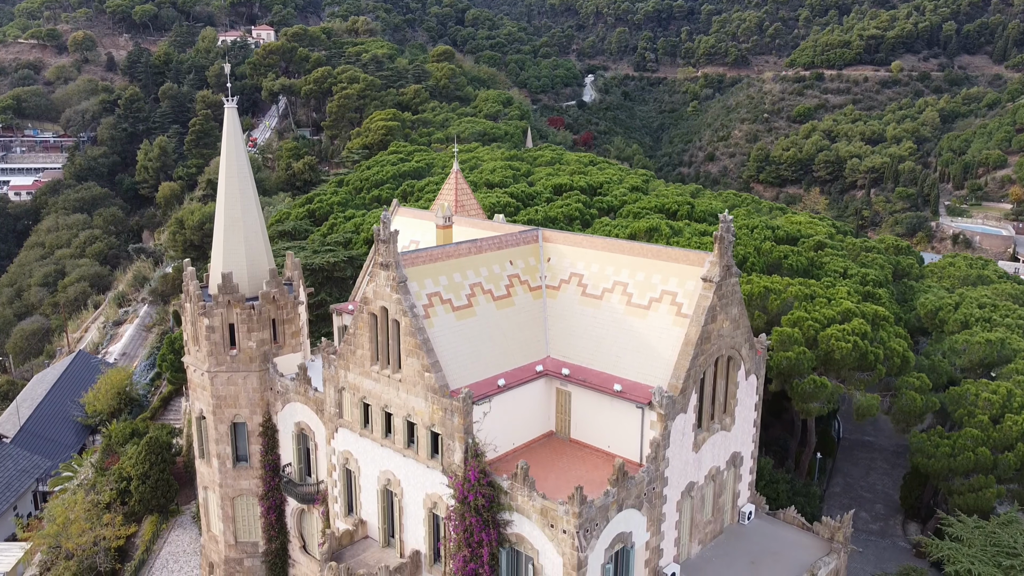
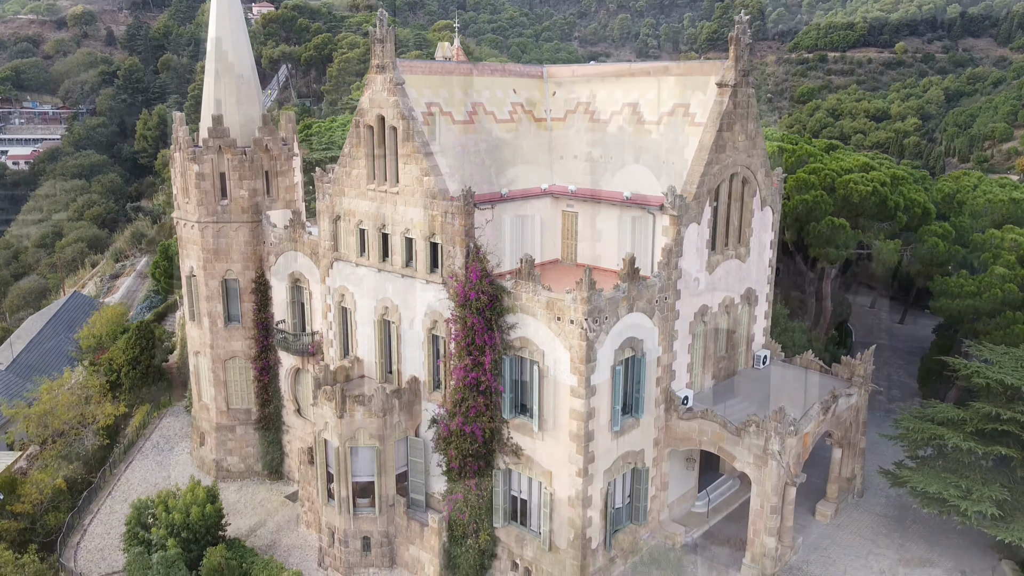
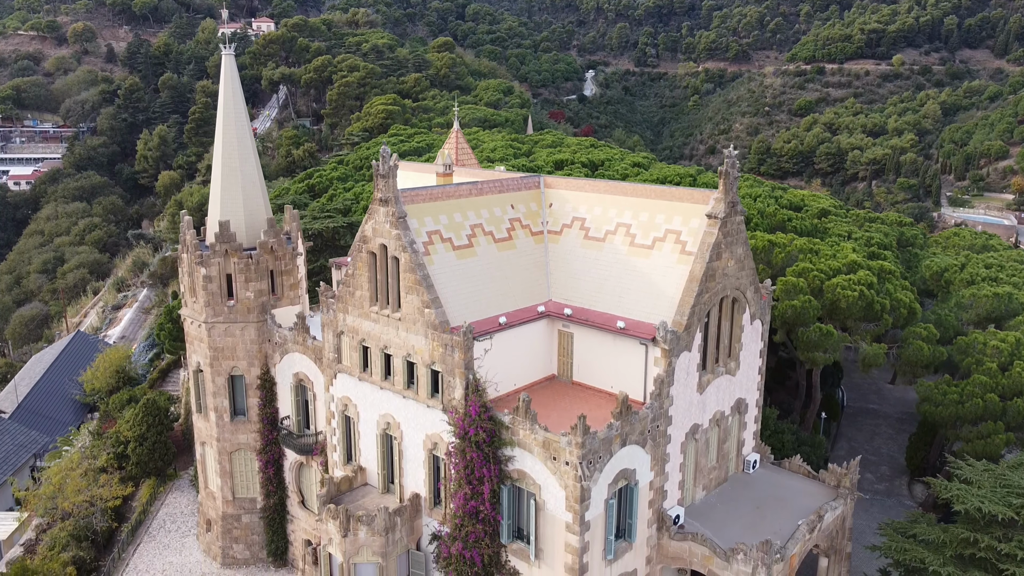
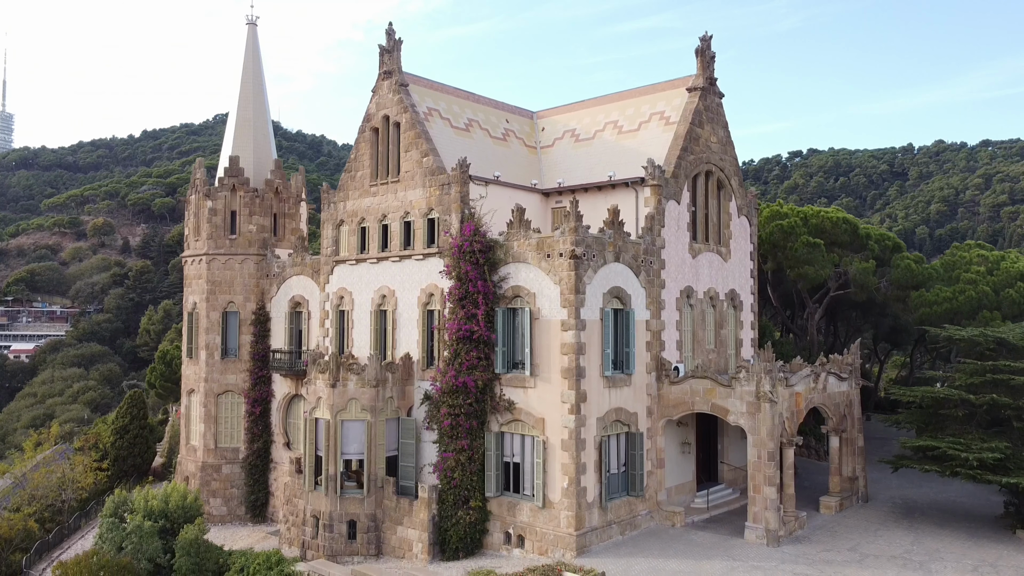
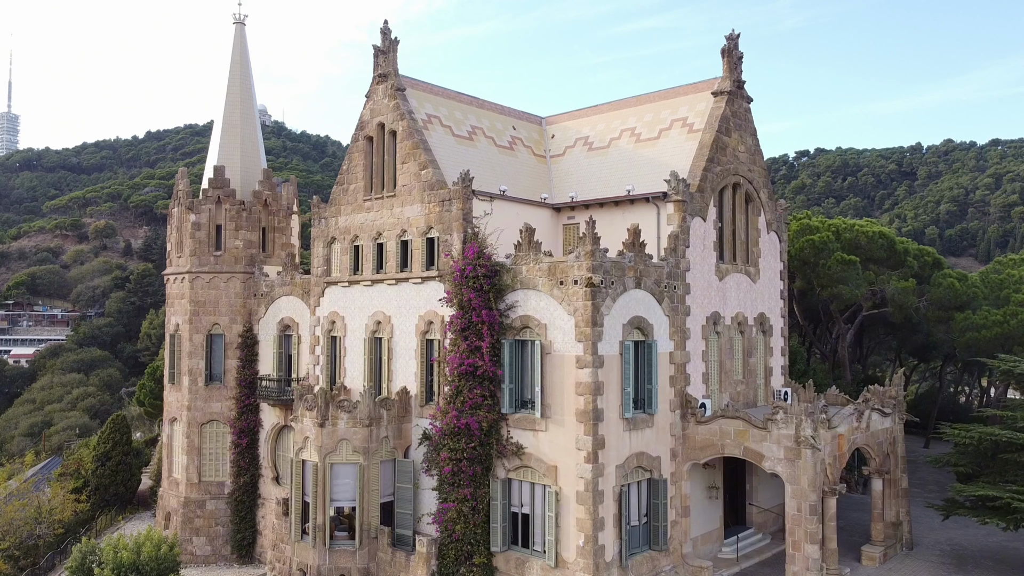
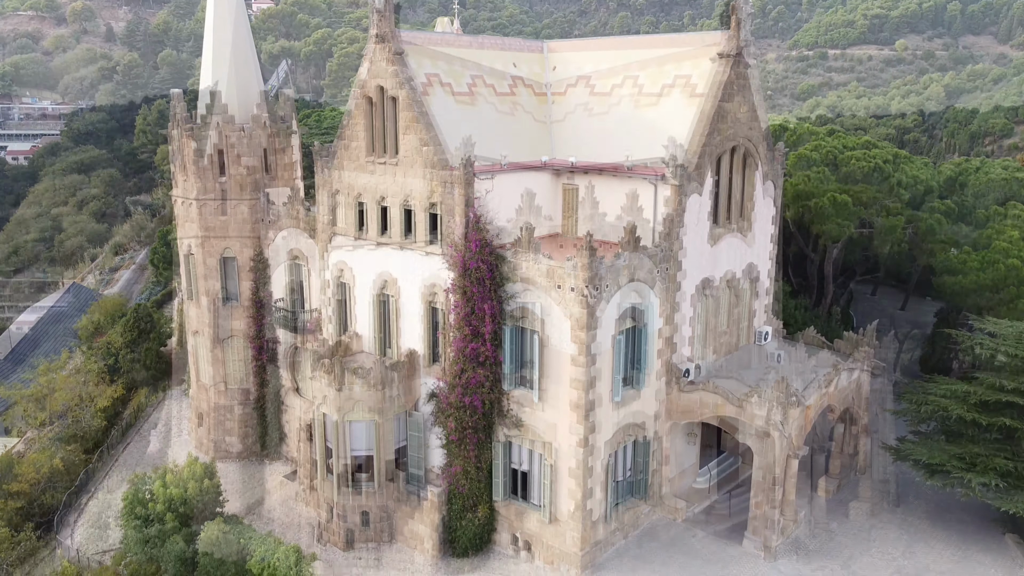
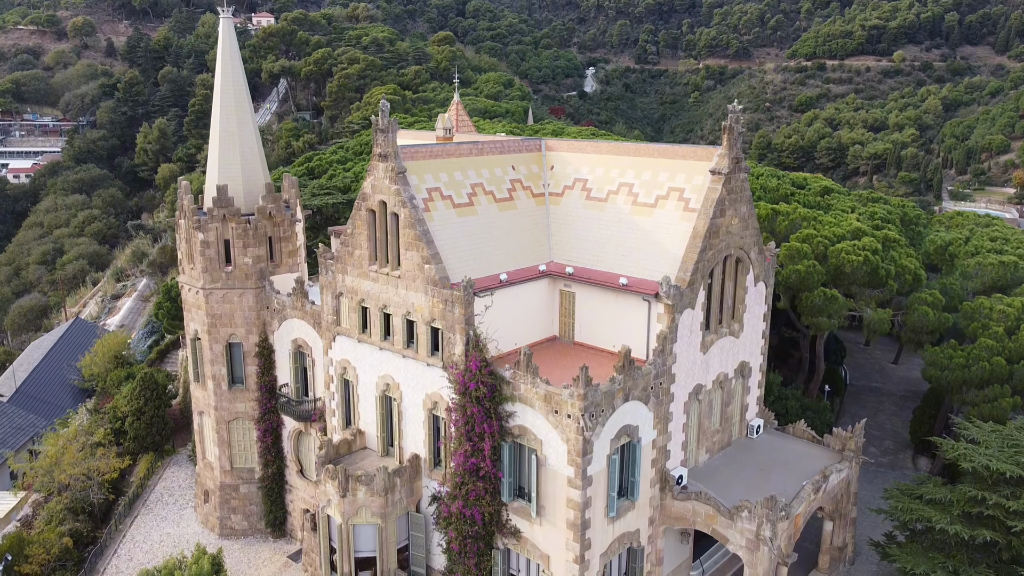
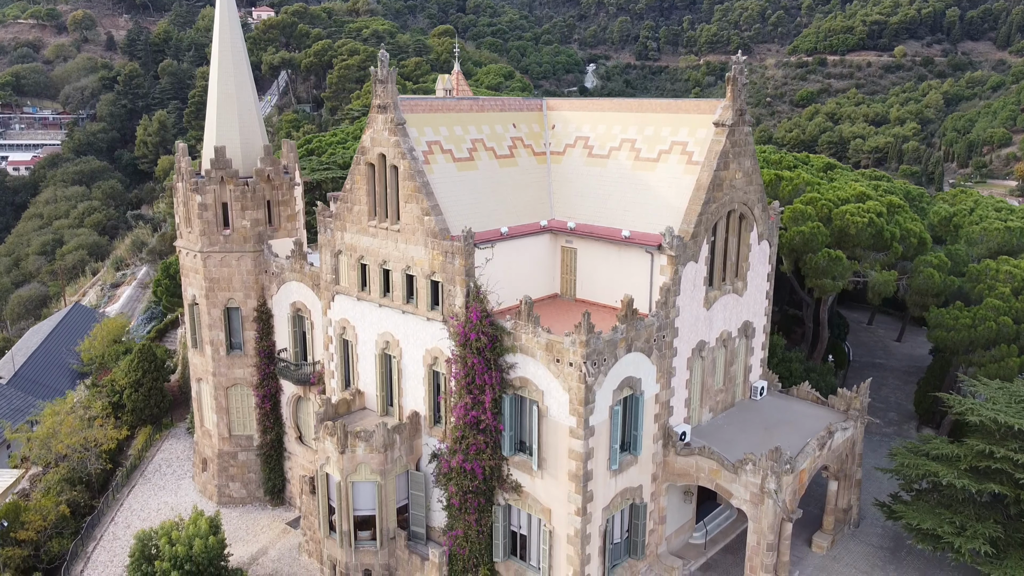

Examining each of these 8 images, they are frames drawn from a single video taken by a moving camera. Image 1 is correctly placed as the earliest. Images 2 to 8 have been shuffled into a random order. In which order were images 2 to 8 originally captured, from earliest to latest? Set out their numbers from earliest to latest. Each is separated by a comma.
3, 7, 8, 2, 6, 5, 4
